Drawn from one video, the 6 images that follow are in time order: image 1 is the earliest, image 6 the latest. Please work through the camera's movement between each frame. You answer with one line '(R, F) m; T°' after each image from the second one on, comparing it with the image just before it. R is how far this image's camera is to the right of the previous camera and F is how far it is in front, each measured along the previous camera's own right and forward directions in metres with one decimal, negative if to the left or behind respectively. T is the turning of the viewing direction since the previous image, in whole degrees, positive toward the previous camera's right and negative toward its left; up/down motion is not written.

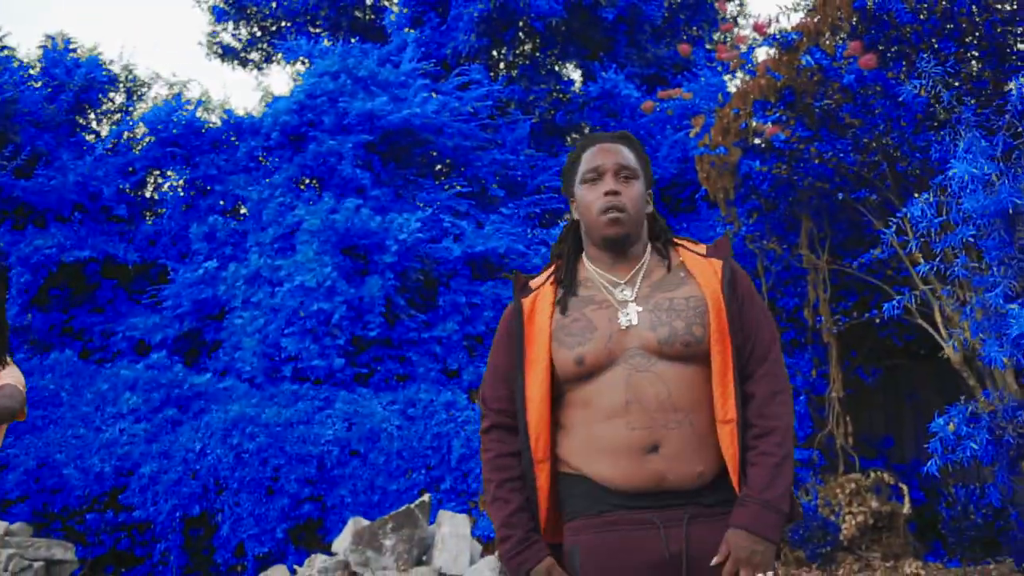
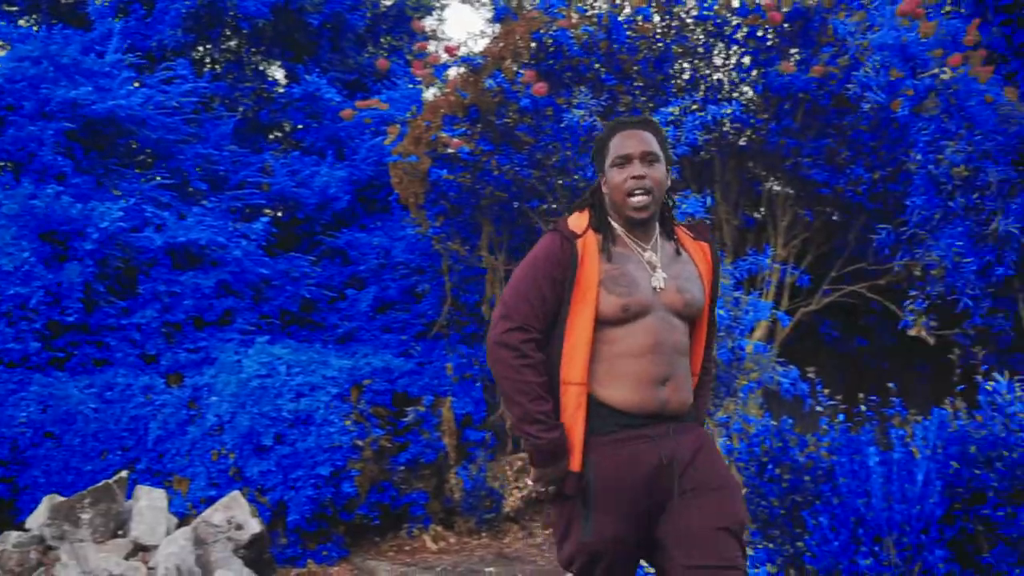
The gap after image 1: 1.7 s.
(+0.4, -0.5) m; +12°
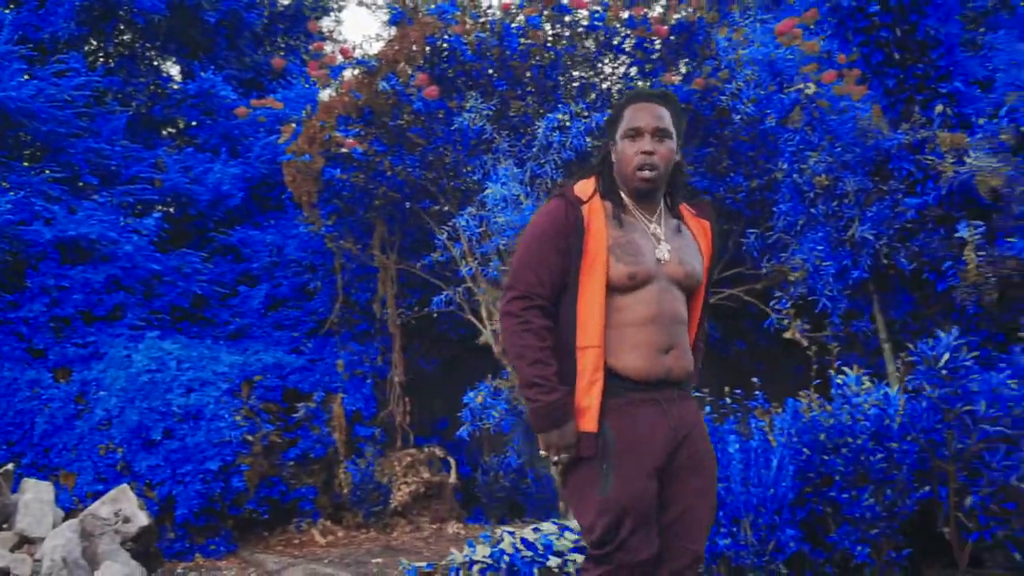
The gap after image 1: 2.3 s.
(0.0, -0.2) m; +5°
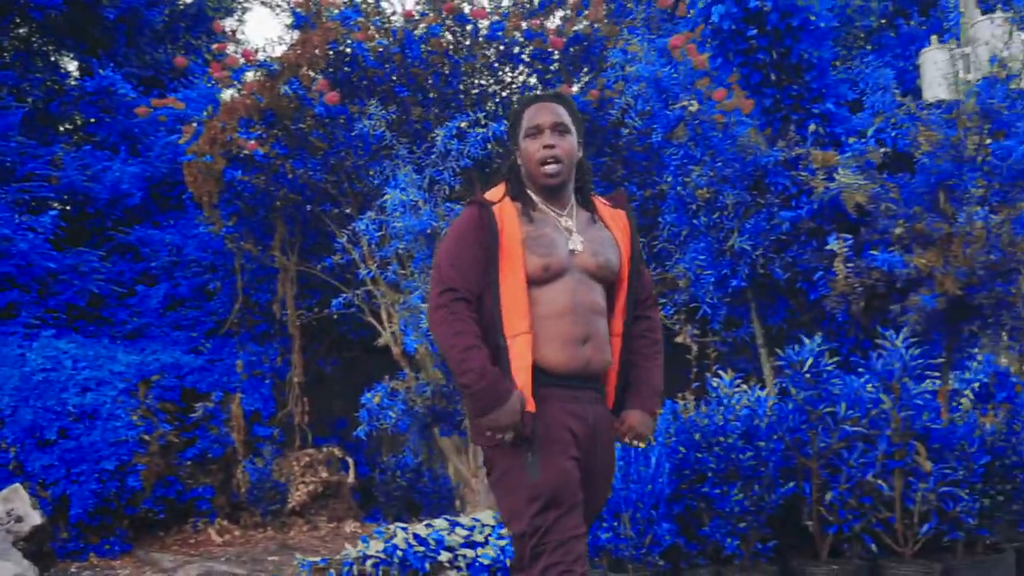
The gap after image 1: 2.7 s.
(0.0, -0.2) m; +5°
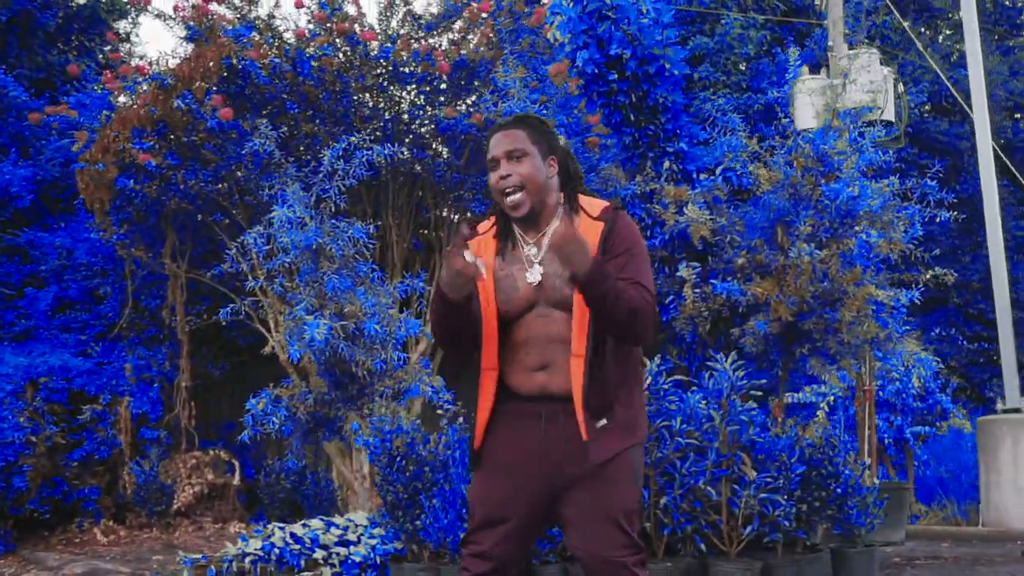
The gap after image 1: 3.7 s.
(+0.1, -0.4) m; +5°
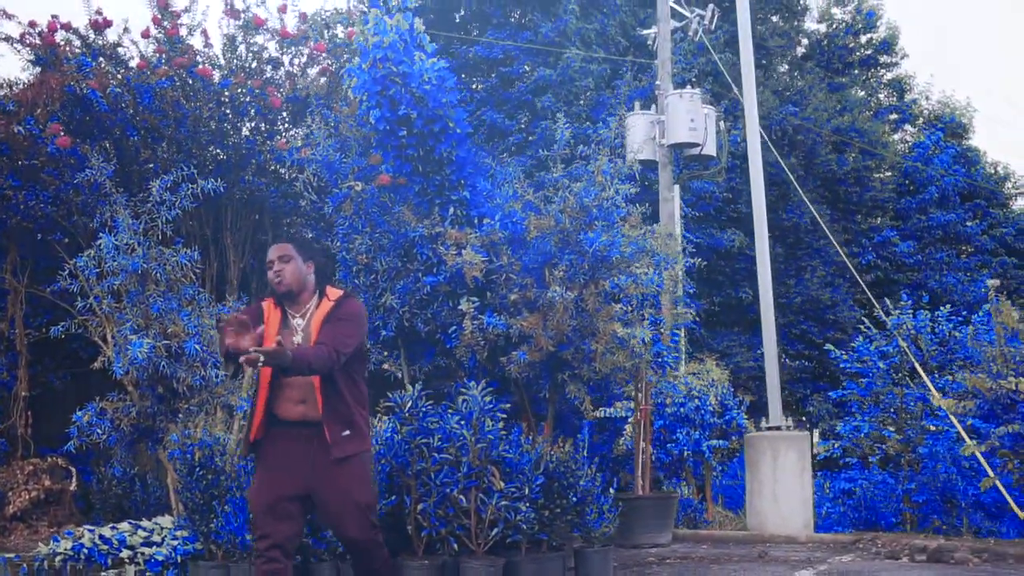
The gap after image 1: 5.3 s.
(+0.4, -0.7) m; +6°
